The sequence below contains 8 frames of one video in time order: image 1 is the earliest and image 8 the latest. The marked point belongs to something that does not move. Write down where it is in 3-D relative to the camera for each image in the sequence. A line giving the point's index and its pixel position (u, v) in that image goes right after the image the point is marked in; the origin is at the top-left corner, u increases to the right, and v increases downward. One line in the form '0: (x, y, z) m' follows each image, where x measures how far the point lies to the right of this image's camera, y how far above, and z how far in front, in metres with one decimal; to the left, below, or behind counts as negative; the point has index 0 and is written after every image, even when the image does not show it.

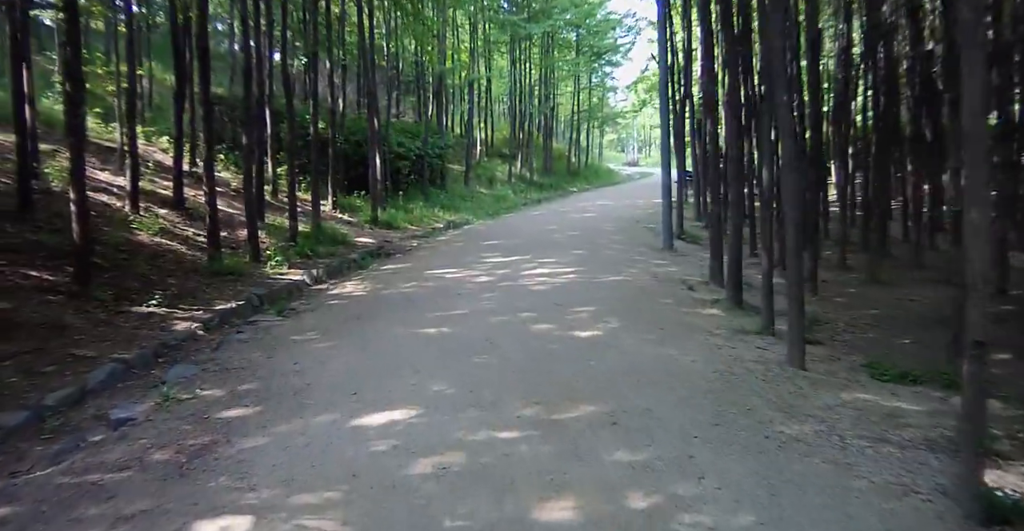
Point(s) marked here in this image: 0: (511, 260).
0: (0.0, +0.1, +12.2) m
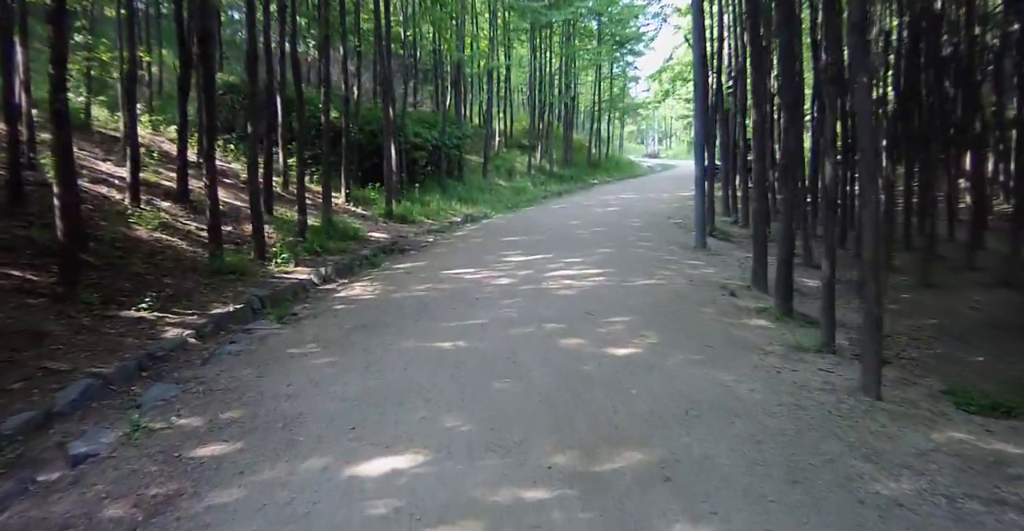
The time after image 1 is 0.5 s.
0: (+0.3, +0.1, +11.3) m
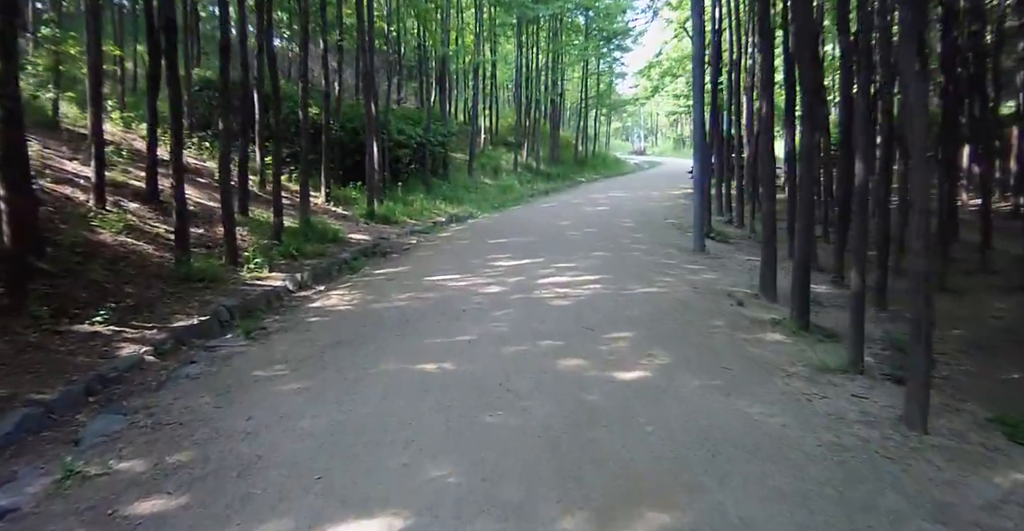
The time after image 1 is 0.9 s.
0: (+0.1, 0.0, +10.6) m
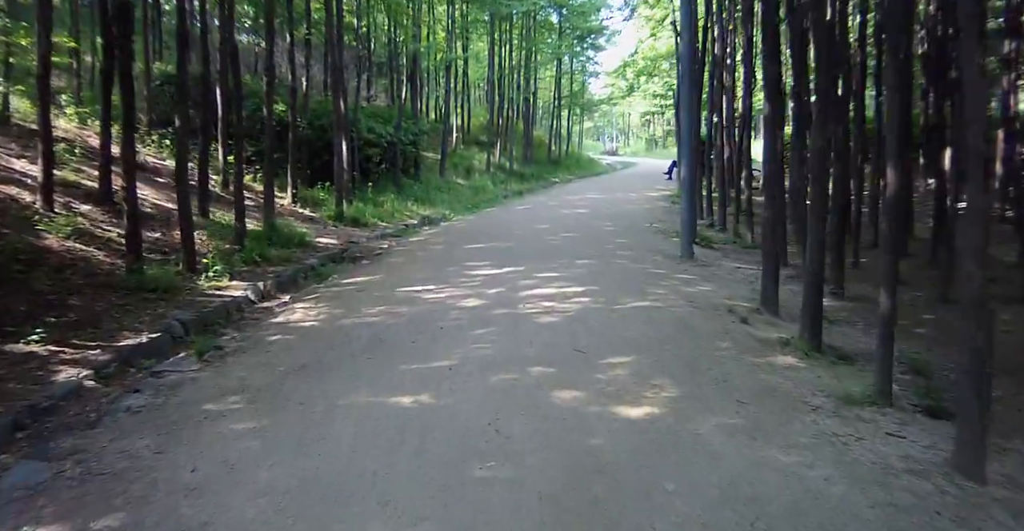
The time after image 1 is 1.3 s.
0: (-0.1, -0.1, +9.9) m
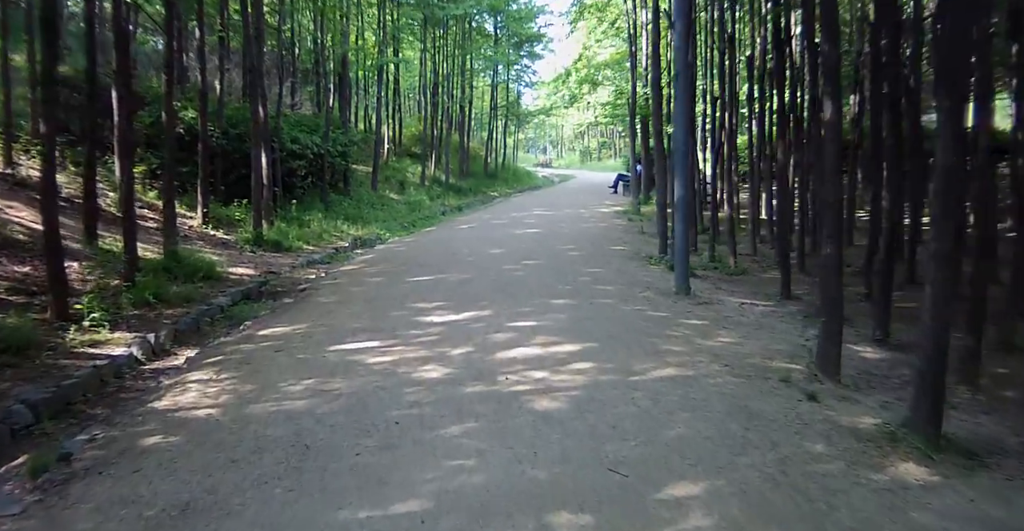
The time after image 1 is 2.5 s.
0: (-0.5, -0.6, +7.8) m
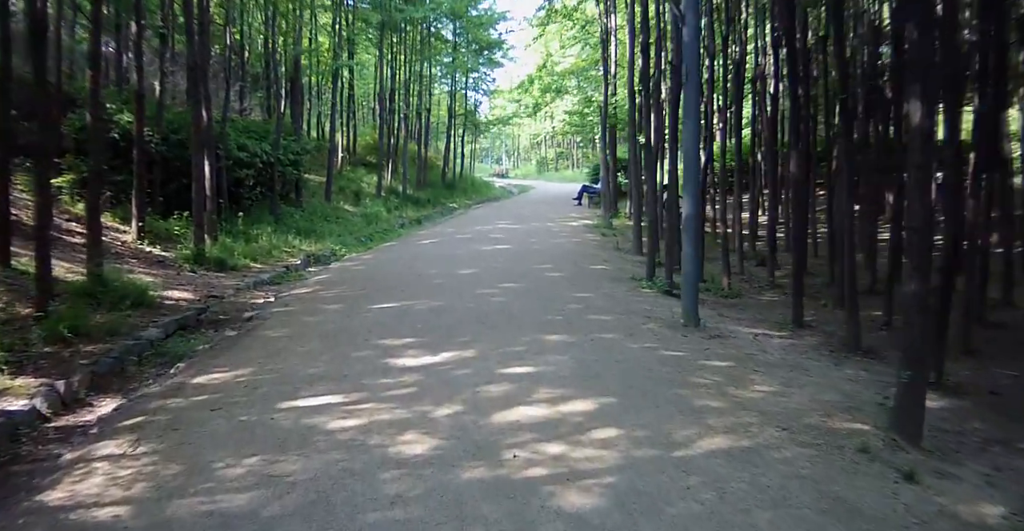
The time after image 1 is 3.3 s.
0: (-0.6, -1.0, +6.5) m
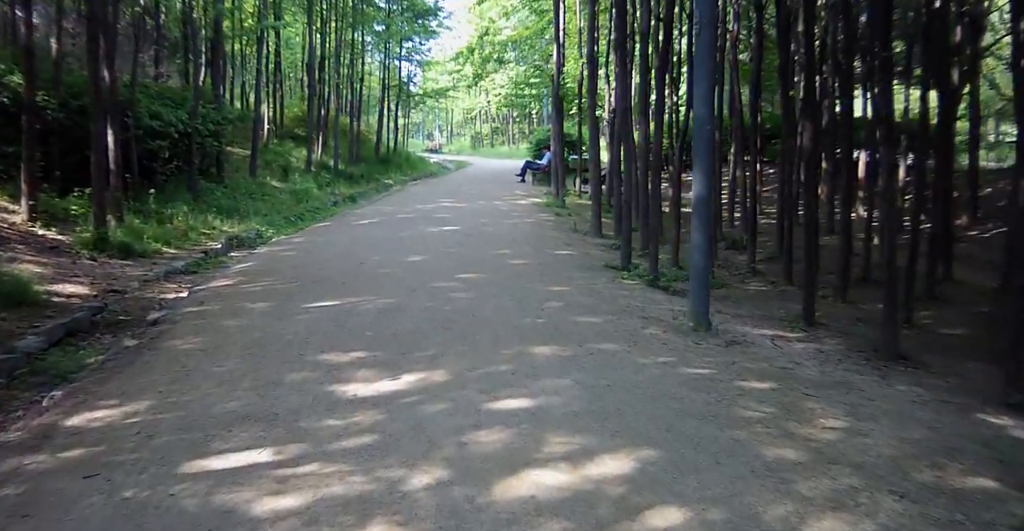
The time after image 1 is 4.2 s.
0: (-0.7, -1.0, +5.0) m
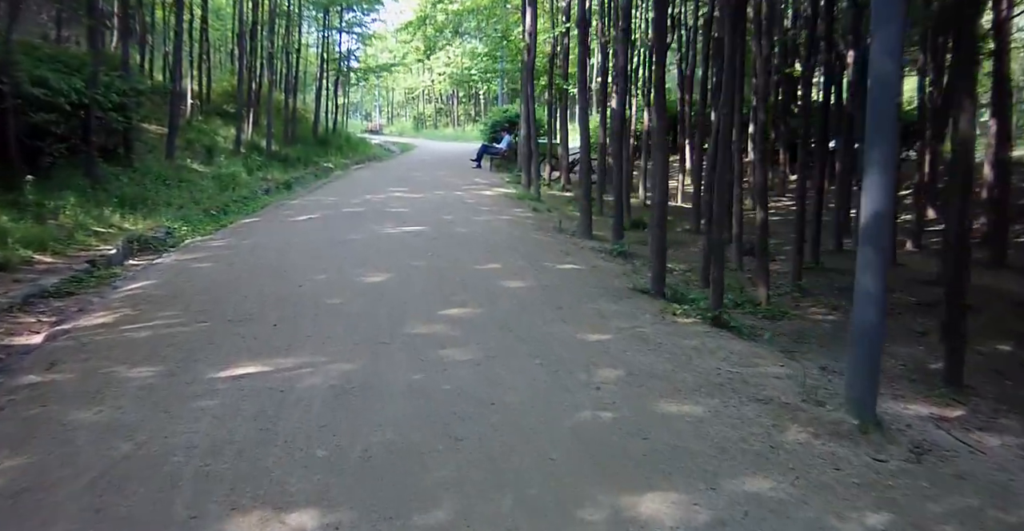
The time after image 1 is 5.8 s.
0: (-0.2, -1.4, +2.2) m
